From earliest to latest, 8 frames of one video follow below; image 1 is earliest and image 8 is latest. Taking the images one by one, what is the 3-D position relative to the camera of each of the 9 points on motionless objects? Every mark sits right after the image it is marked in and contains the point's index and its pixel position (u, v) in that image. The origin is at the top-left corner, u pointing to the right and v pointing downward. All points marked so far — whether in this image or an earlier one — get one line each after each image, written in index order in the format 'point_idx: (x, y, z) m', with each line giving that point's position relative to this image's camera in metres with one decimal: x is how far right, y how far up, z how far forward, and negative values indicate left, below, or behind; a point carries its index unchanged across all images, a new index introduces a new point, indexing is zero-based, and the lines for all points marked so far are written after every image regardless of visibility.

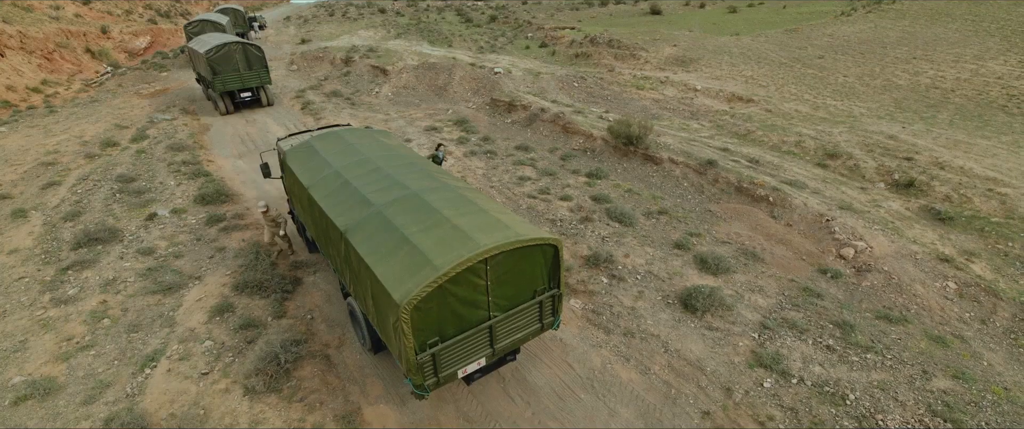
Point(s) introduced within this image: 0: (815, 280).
0: (+6.9, -1.5, +10.8) m
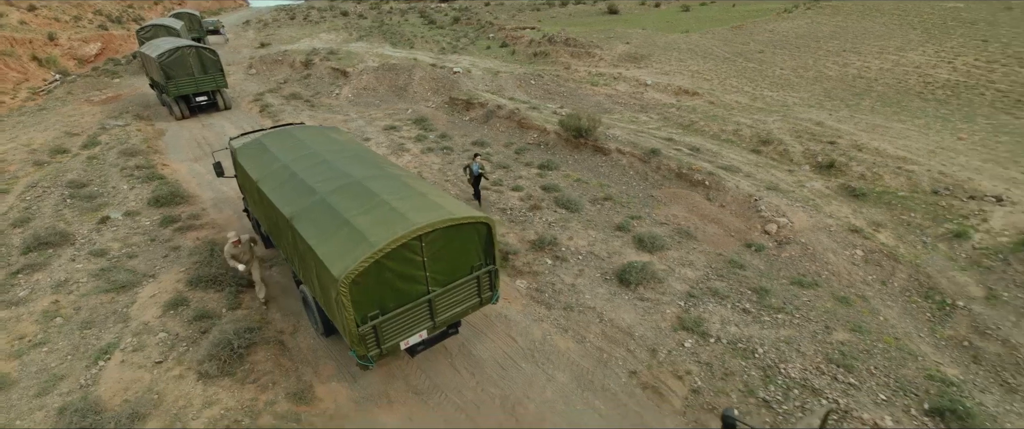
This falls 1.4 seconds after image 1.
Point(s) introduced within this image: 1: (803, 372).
0: (+5.7, -1.0, +11.7) m
1: (+5.0, -2.7, +8.1) m
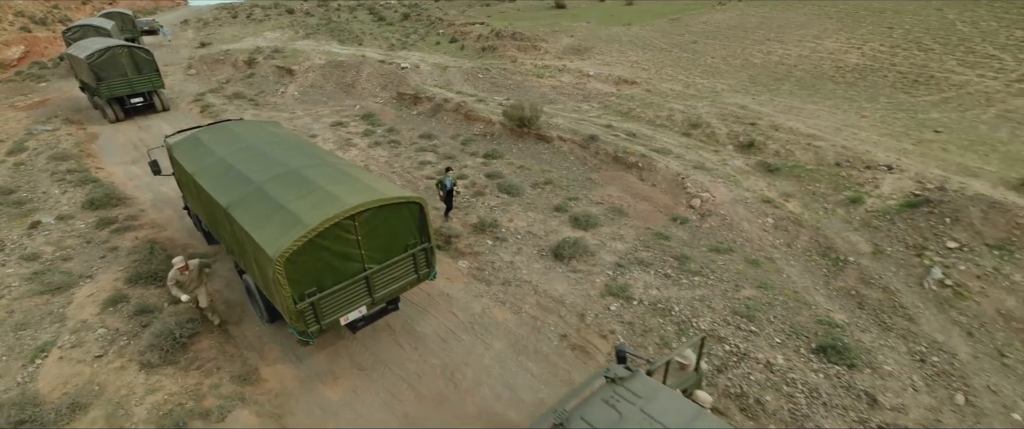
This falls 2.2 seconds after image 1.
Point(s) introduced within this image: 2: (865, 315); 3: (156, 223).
0: (+4.2, -0.3, +12.7) m
1: (+3.9, -2.1, +9.1) m
2: (+7.1, -2.0, +9.5) m
3: (-10.3, -0.2, +13.7) m
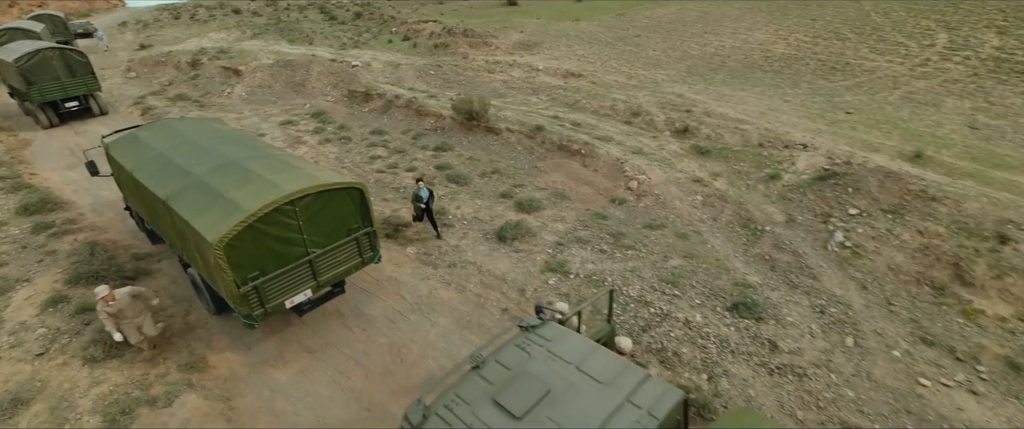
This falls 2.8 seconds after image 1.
0: (+2.7, +0.2, +13.5) m
1: (+2.7, -1.6, +9.9) m
2: (+5.9, -1.4, +10.5) m
3: (-11.8, -0.3, +13.5) m
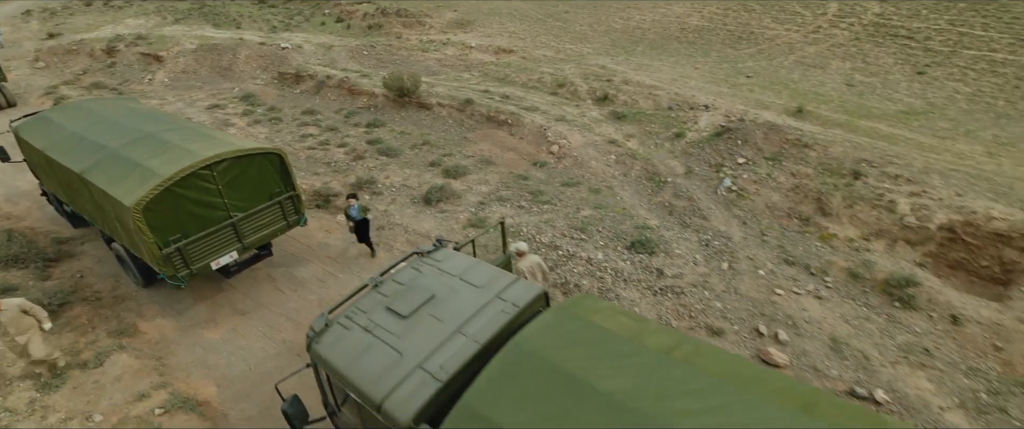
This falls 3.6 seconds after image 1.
0: (+0.5, +1.3, +14.4) m
1: (+0.9, -0.5, +10.9) m
2: (+4.0, -0.1, +11.8) m
3: (-13.9, 0.0, +13.1) m
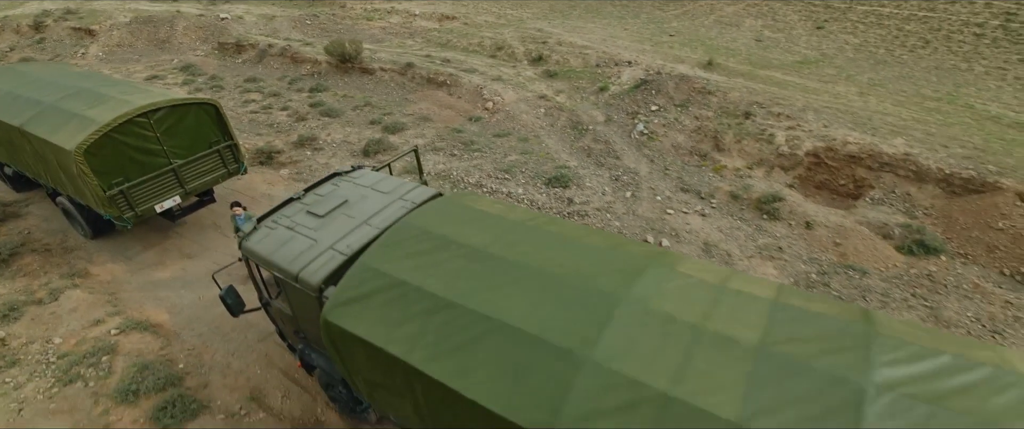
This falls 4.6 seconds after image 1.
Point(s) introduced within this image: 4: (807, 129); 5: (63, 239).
0: (-1.6, +2.9, +15.5) m
1: (-0.9, +0.9, +12.1) m
2: (+2.1, +1.5, +13.1) m
3: (-15.8, +0.9, +13.3) m
4: (+7.7, +2.2, +12.3) m
5: (-10.4, -0.5, +10.9) m
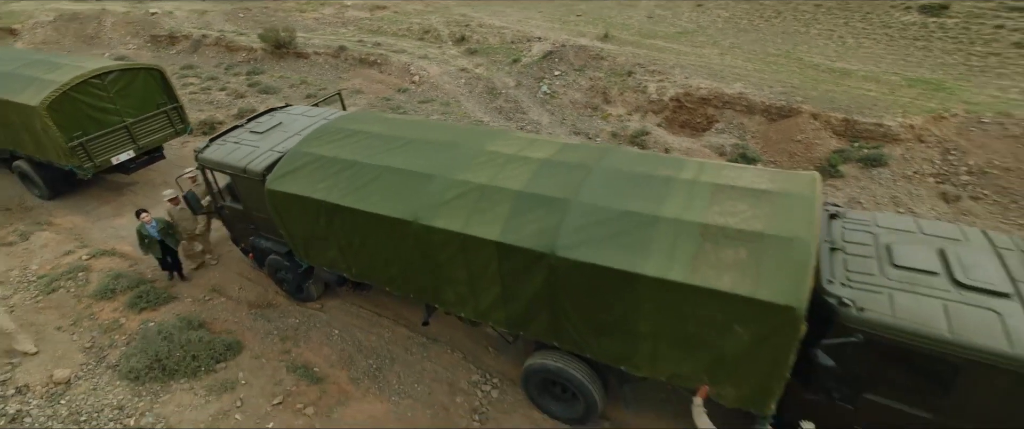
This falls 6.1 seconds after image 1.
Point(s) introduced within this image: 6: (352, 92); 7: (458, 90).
0: (-4.4, +4.4, +17.4) m
1: (-3.3, +2.4, +14.1) m
2: (-0.4, +3.2, +15.4) m
3: (-18.2, +1.5, +13.9) m
4: (+5.2, +4.3, +15.1) m
5: (-12.5, +0.4, +12.0) m
6: (-6.0, +4.6, +17.6) m
7: (-2.0, +4.6, +17.5) m
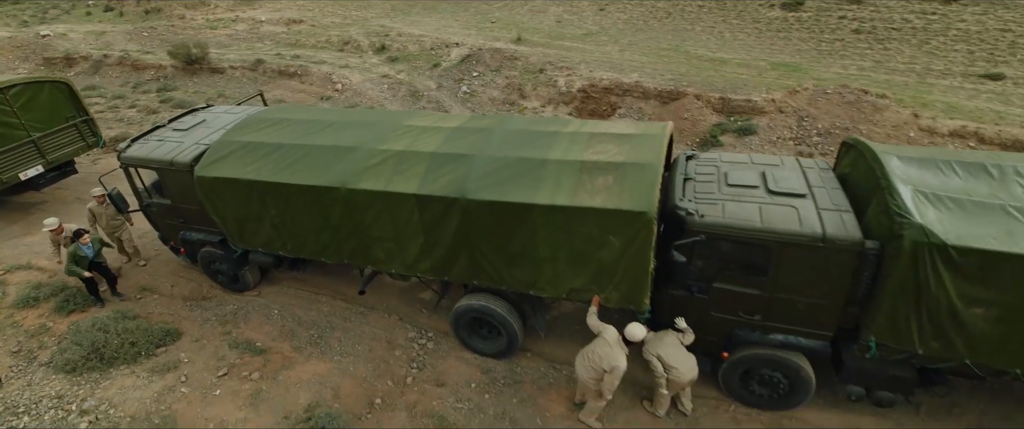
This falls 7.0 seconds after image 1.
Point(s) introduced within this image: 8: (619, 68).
0: (-7.4, +4.2, +17.7) m
1: (-5.7, +2.4, +14.5) m
2: (-3.1, +3.4, +16.2) m
3: (-20.4, +0.3, +12.4) m
4: (+2.4, +4.9, +16.7) m
5: (-14.3, -0.3, +11.2) m
6: (-9.0, +4.2, +17.7) m
7: (-5.0, +4.6, +18.1) m
8: (+3.8, +5.2, +16.8) m
